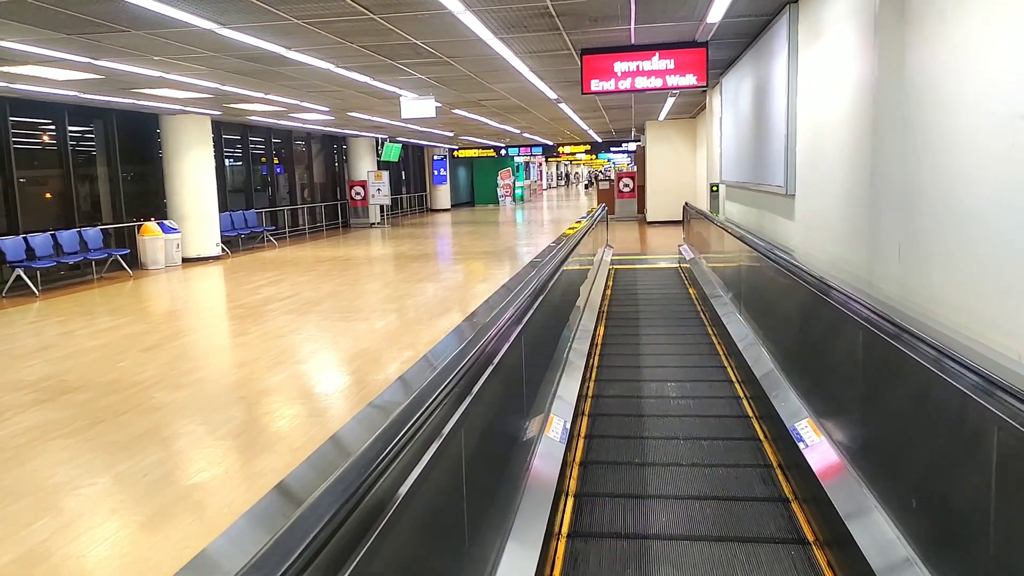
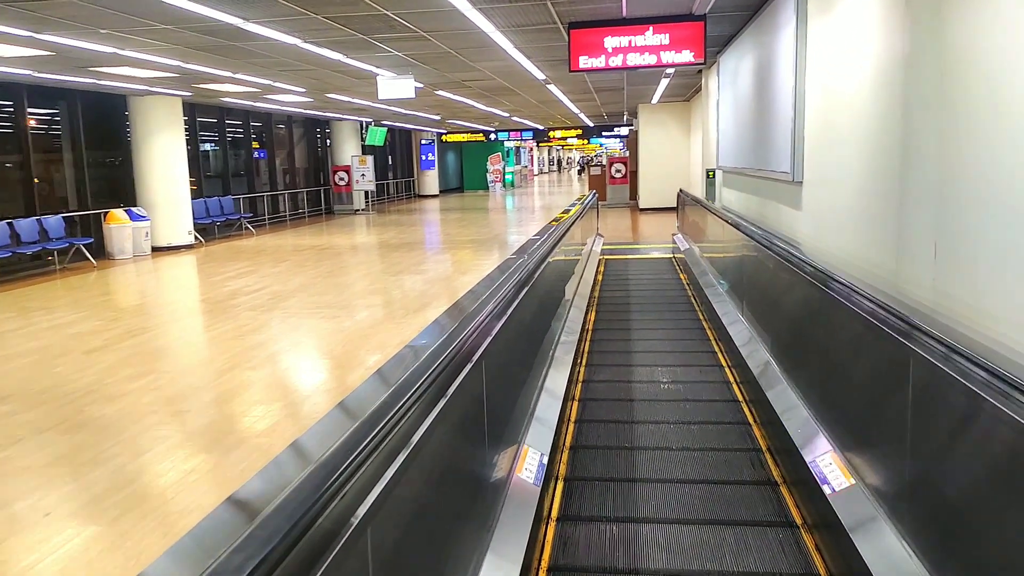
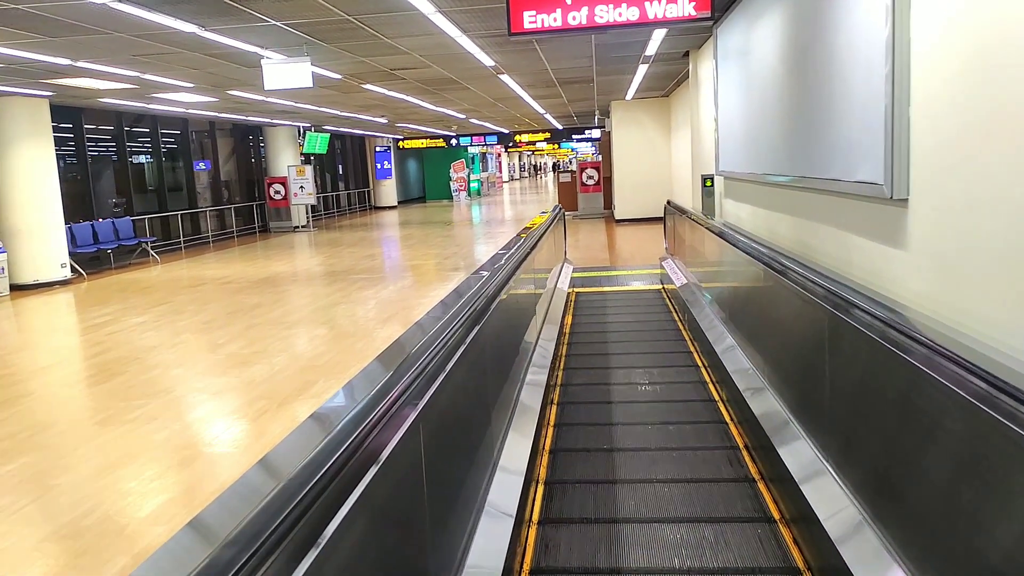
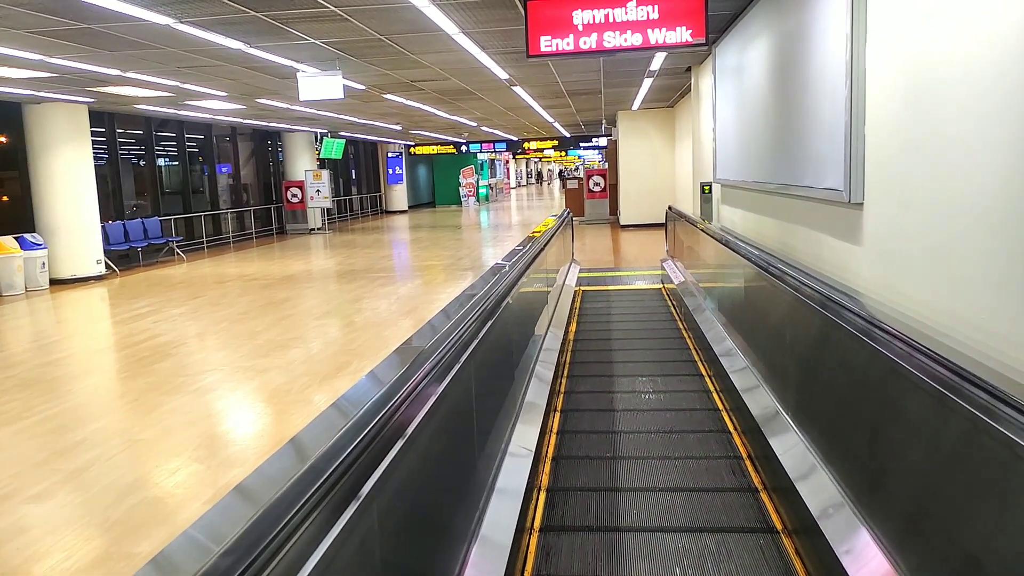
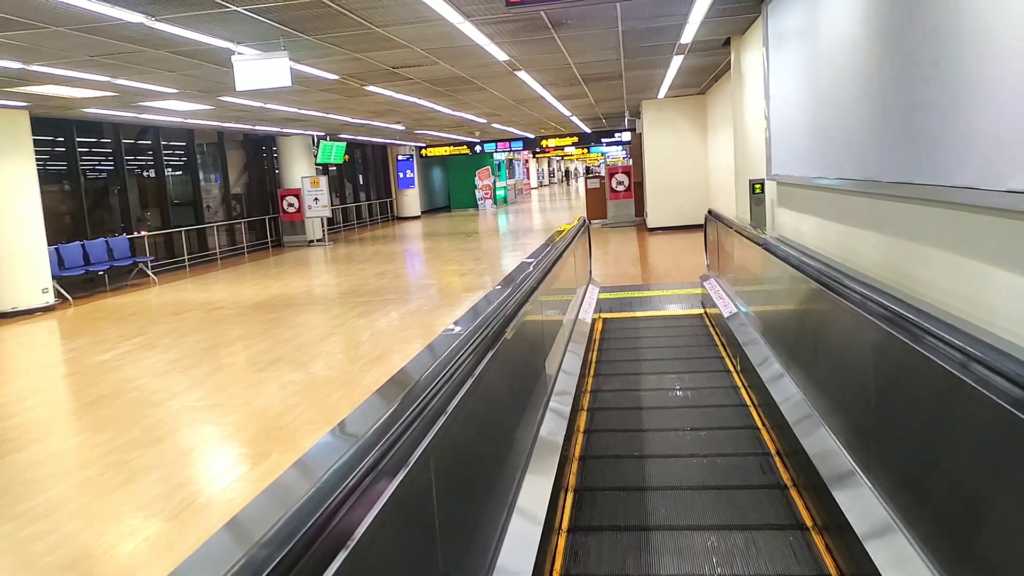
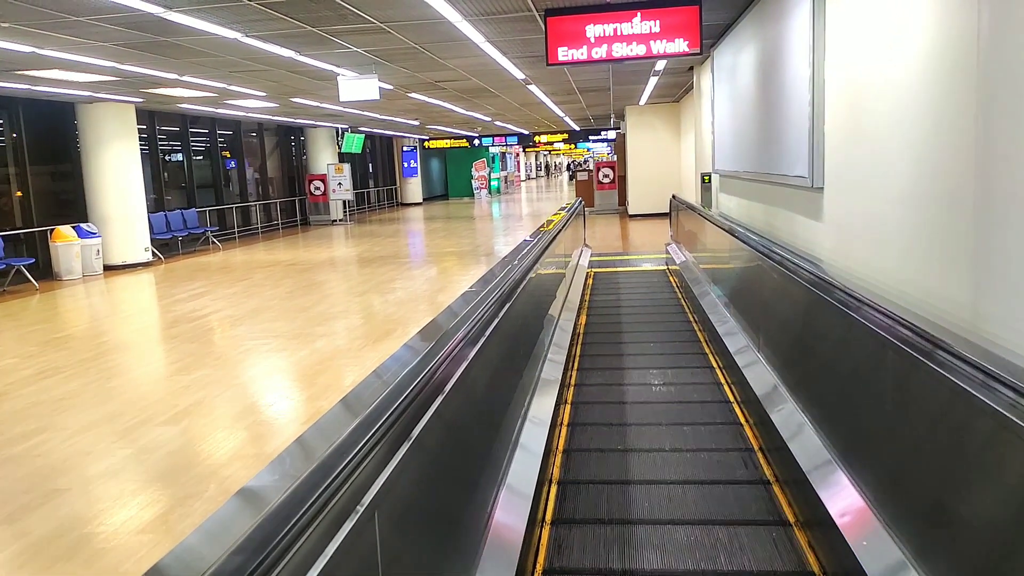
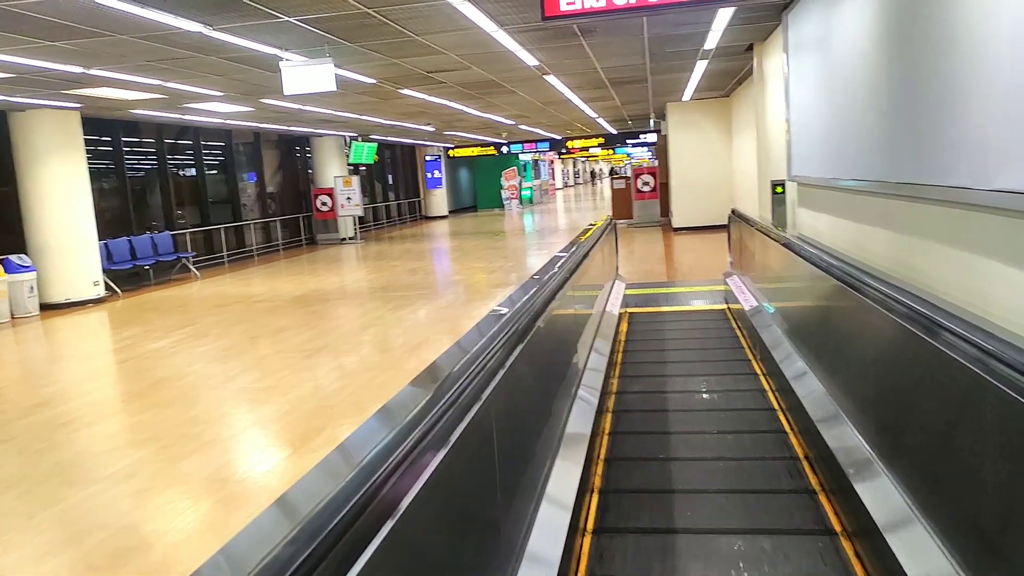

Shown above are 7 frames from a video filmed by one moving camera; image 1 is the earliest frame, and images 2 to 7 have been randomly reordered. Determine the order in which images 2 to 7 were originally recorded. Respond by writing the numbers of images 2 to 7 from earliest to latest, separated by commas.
2, 6, 4, 3, 7, 5
